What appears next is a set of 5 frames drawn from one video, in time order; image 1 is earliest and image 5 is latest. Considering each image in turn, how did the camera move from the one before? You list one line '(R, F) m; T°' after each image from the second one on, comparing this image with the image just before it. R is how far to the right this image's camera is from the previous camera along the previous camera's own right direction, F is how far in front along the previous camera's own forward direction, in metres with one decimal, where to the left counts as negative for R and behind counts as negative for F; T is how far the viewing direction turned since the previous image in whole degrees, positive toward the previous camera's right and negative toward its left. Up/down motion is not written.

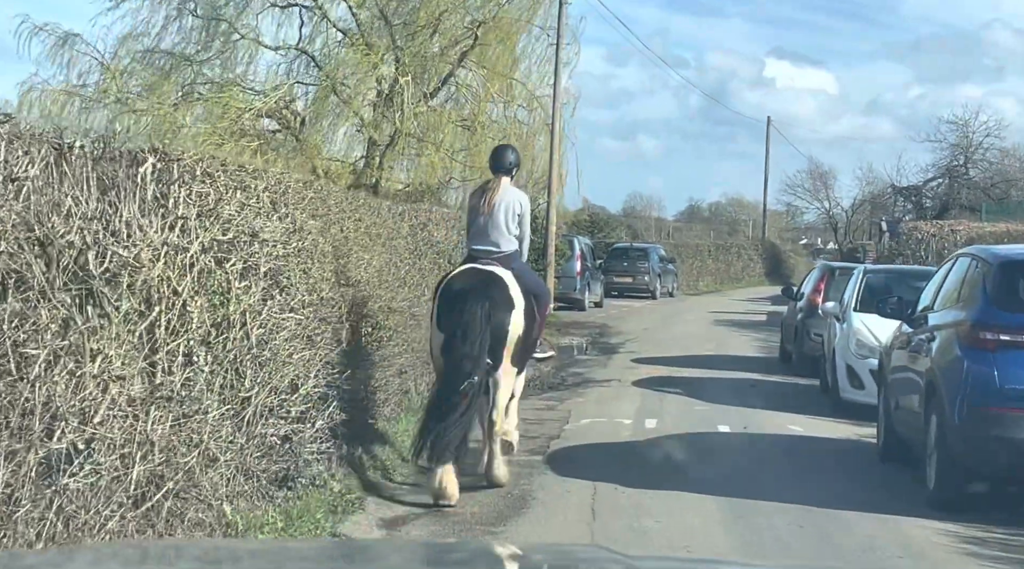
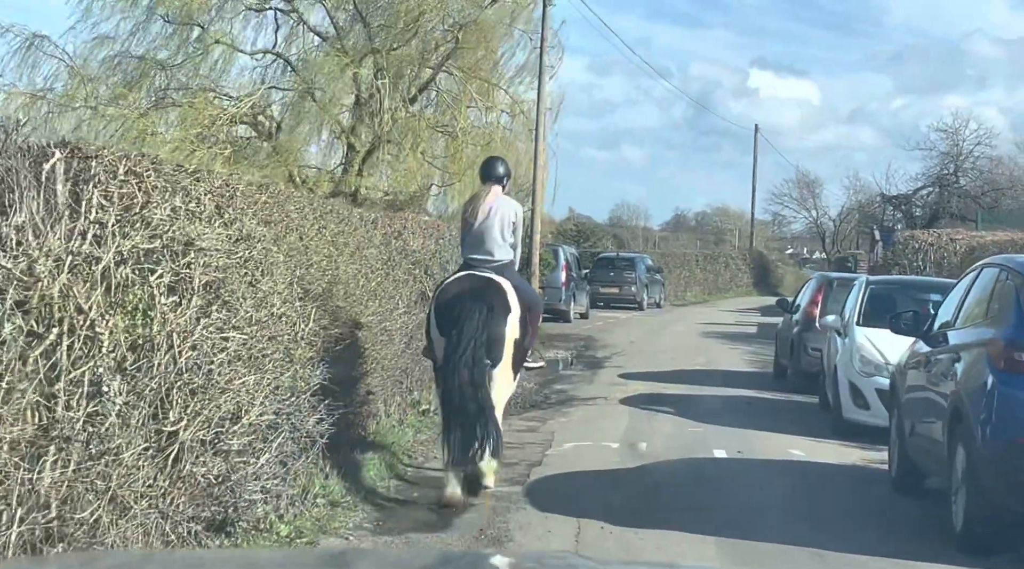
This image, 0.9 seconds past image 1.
(+0.1, +0.8) m; +1°
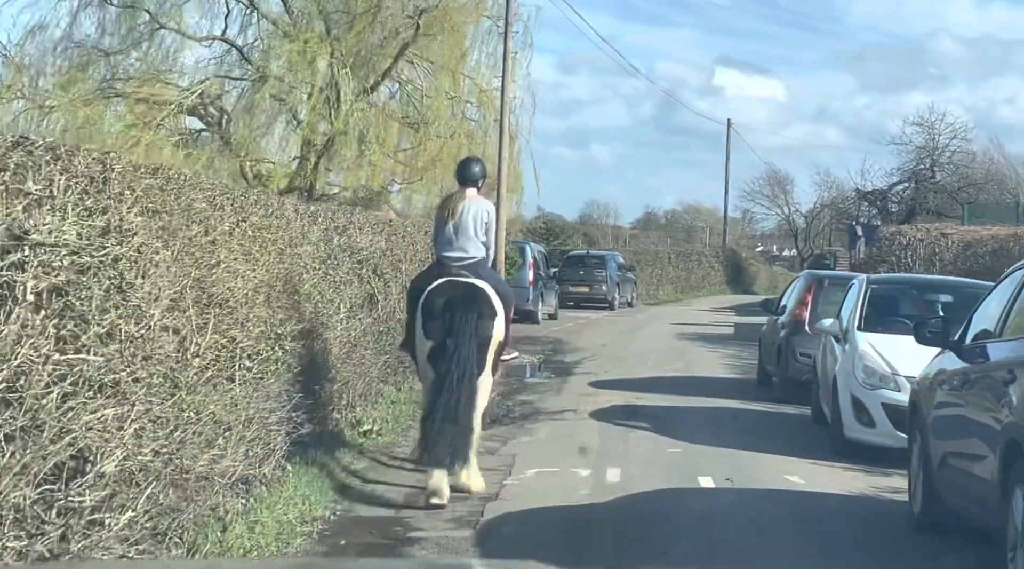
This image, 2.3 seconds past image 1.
(+0.1, +1.4) m; +1°
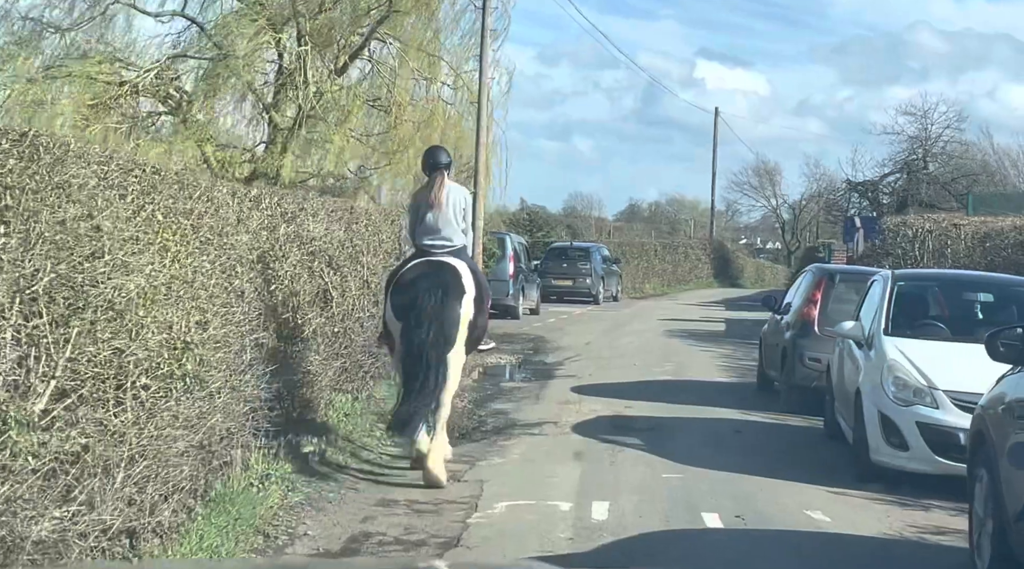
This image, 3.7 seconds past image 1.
(+0.1, +1.4) m; +1°
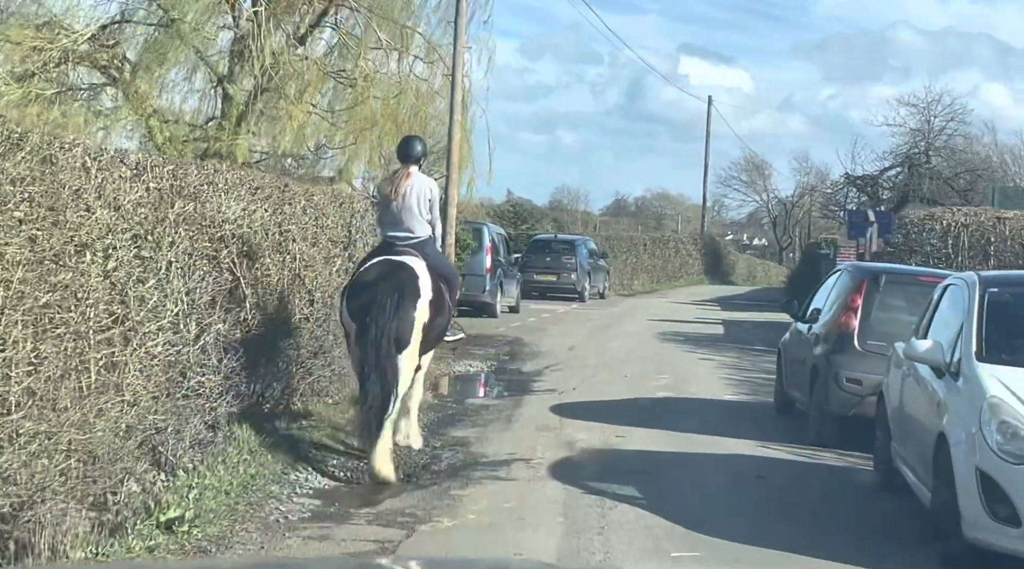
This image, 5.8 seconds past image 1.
(+0.2, +2.3) m; +1°
